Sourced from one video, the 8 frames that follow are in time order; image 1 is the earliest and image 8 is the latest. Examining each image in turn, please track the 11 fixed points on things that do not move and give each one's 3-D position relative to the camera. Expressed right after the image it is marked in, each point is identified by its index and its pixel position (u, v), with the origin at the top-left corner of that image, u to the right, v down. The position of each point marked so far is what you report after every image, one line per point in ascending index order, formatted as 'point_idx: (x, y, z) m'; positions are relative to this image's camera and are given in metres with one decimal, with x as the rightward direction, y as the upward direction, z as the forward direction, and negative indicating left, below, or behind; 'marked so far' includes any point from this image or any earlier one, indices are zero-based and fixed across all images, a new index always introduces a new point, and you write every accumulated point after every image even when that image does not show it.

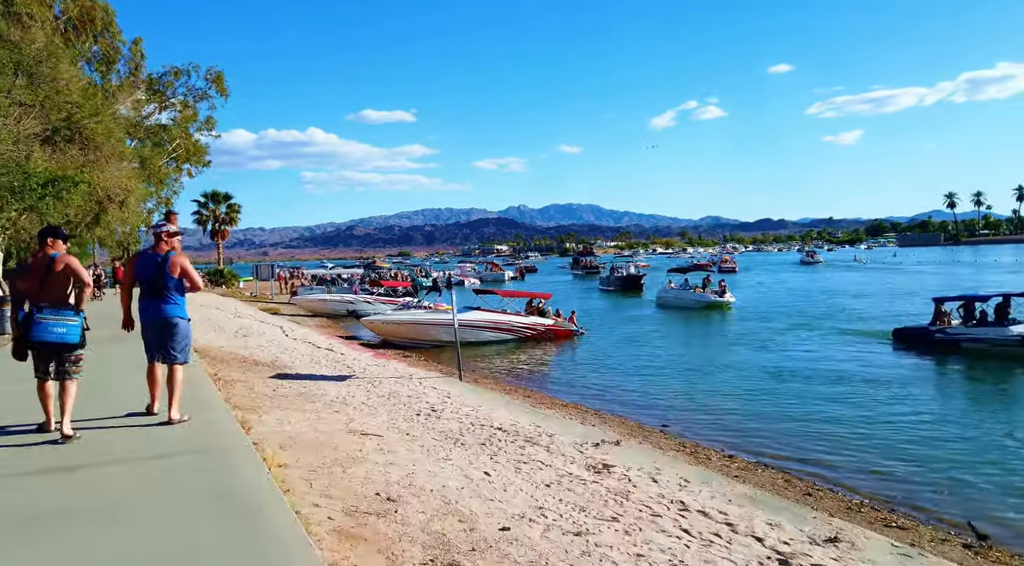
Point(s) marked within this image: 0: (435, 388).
0: (-1.3, -1.7, +11.8) m
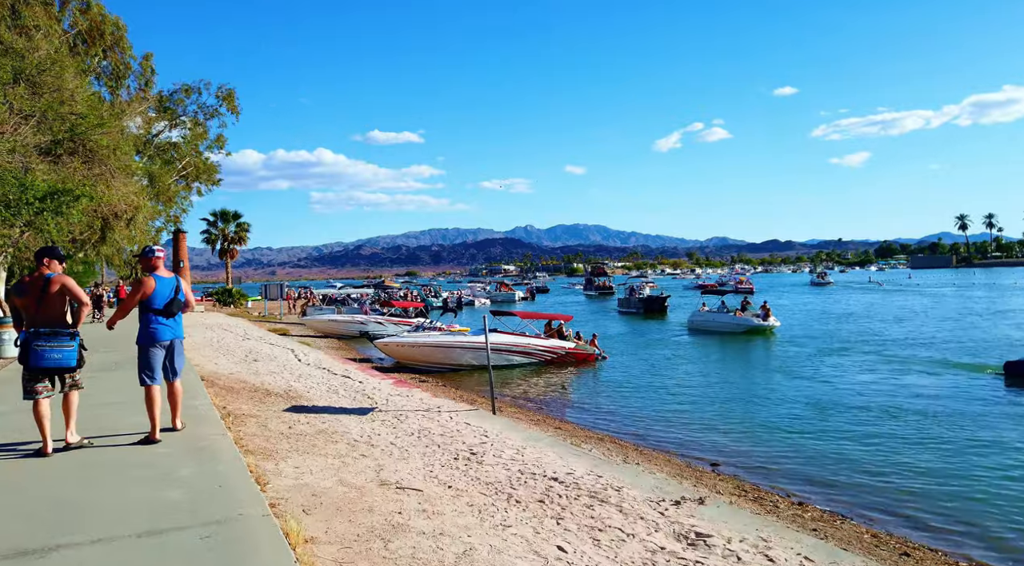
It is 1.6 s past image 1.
0: (-0.7, -2.1, +10.6) m
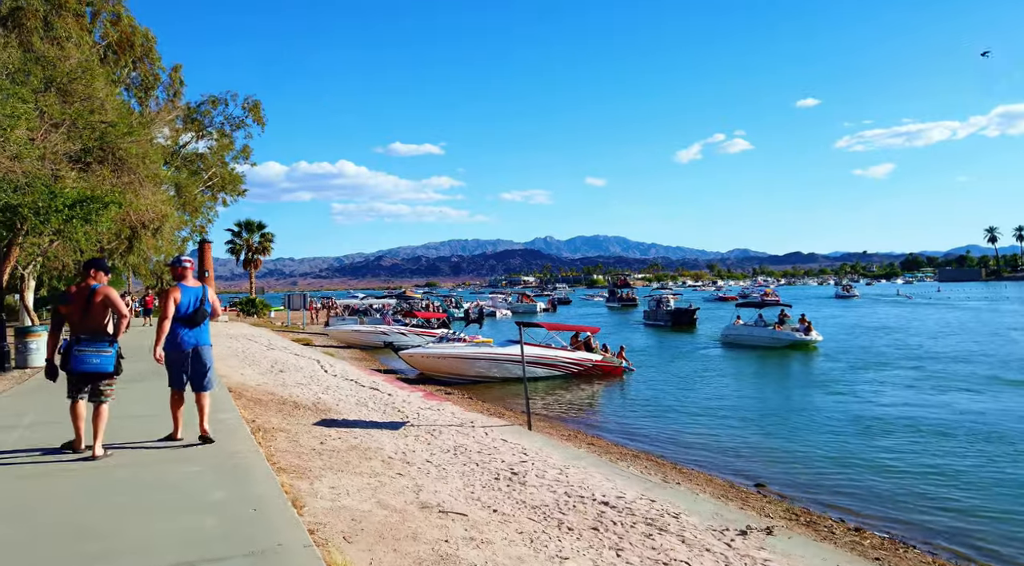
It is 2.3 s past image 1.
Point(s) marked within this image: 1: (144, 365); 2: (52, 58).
0: (-0.1, -2.2, +10.2) m
1: (-7.7, -1.7, +14.8) m
2: (-10.7, +5.2, +16.5) m
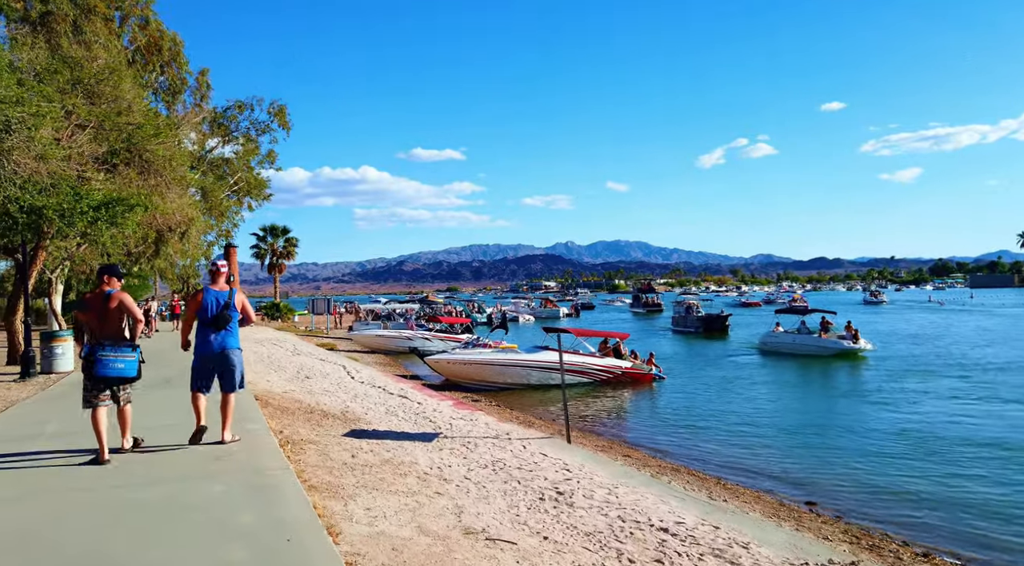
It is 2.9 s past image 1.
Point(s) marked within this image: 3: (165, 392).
0: (+0.4, -2.3, +9.6) m
1: (-7.0, -1.8, +14.4) m
2: (-9.9, +5.1, +16.3) m
3: (-5.9, -1.9, +12.1) m
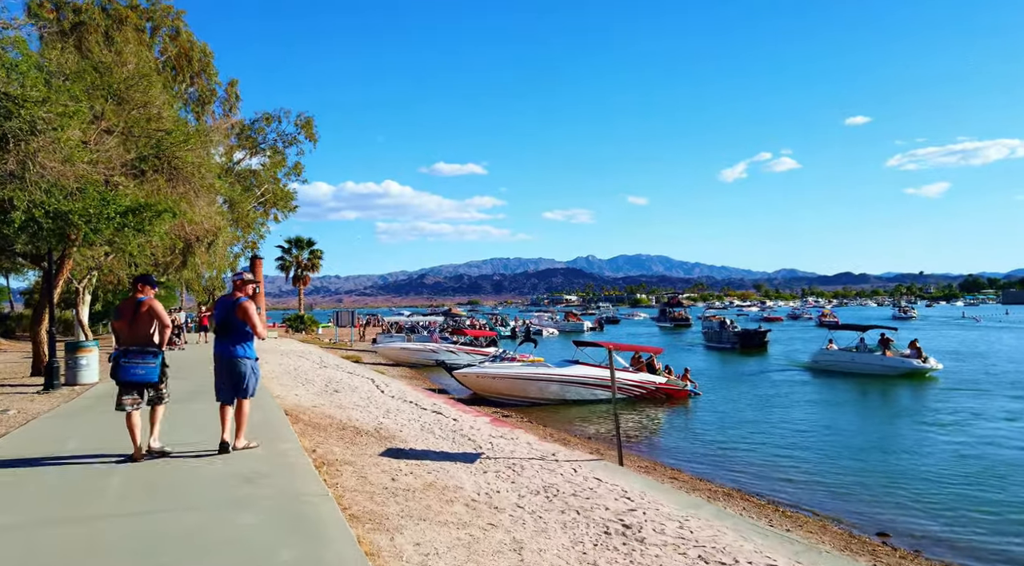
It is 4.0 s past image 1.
0: (+1.1, -2.4, +8.8) m
1: (-6.2, -2.0, +13.9) m
2: (-9.0, +4.9, +16.0) m
3: (-5.2, -2.0, +11.6) m
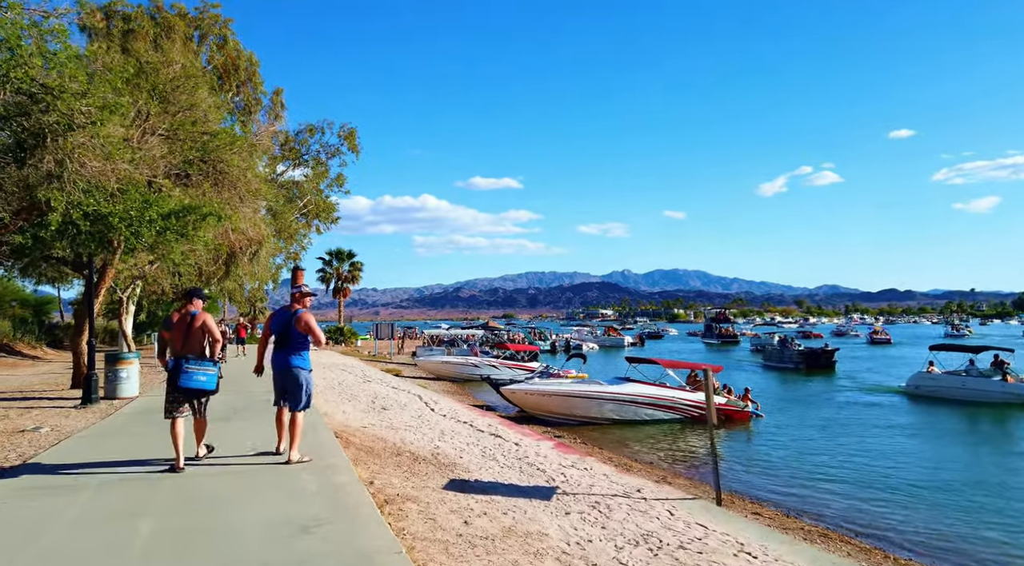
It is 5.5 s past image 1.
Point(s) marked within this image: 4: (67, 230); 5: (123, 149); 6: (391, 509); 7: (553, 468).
0: (+2.0, -2.5, +7.5) m
1: (-5.0, -2.2, +12.9) m
2: (-7.7, +4.7, +15.3) m
3: (-4.1, -2.1, +10.6) m
4: (-7.3, +0.9, +11.7) m
5: (-6.3, +2.2, +11.5) m
6: (-1.1, -2.1, +6.7) m
7: (+0.6, -2.7, +10.2) m
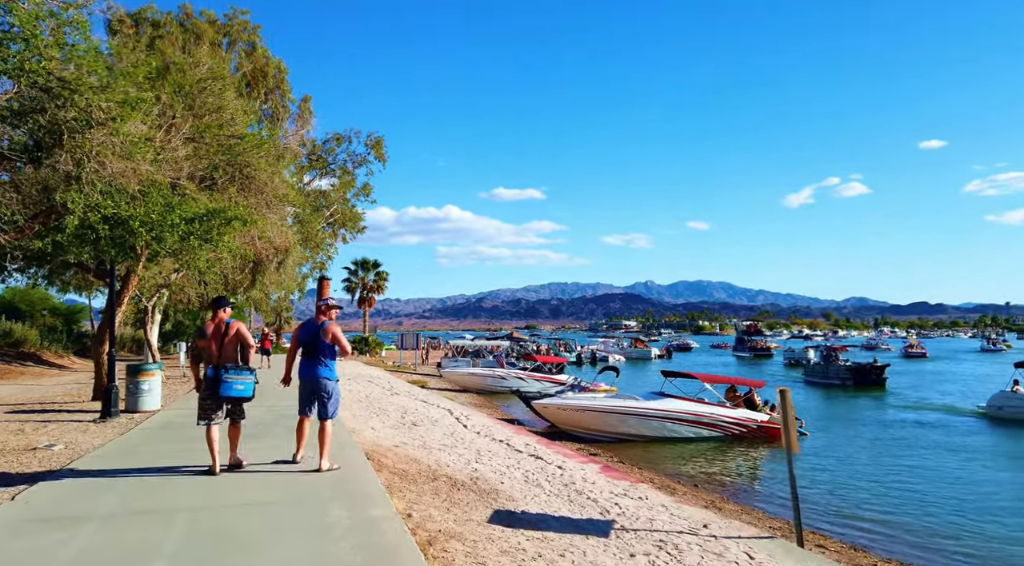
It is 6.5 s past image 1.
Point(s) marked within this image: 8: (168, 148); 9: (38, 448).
0: (+2.5, -2.6, +6.5) m
1: (-4.3, -2.3, +12.2) m
2: (-6.8, +4.5, +14.7) m
3: (-3.5, -2.2, +9.8) m
4: (-6.6, +0.8, +11.1) m
5: (-5.6, +2.0, +10.9) m
6: (-0.6, -2.2, +5.8) m
7: (+1.2, -2.8, +9.3) m
8: (-6.0, +2.3, +12.3) m
9: (-7.0, -2.4, +10.5) m
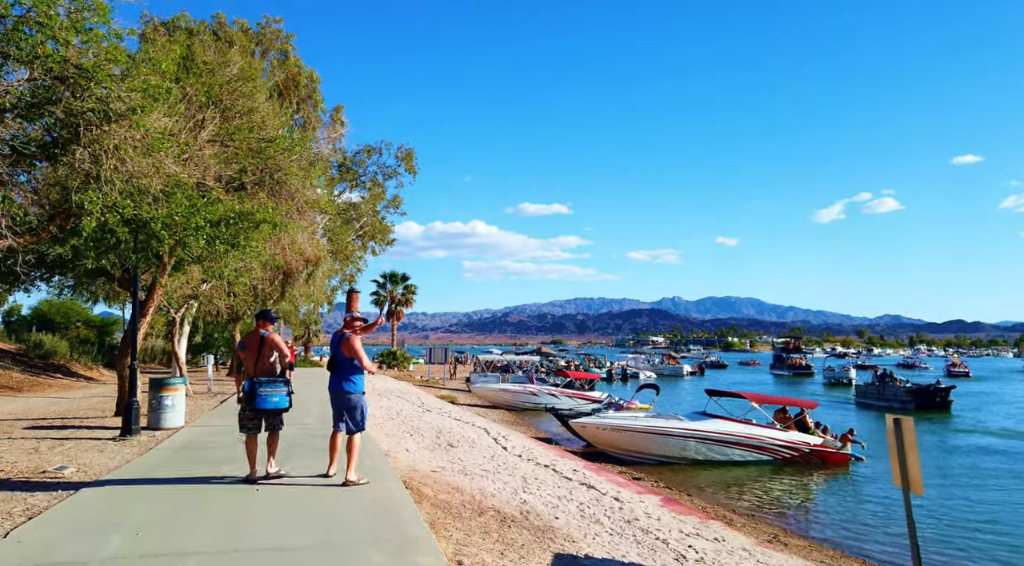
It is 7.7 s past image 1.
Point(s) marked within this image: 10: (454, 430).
0: (+3.1, -2.7, +5.3) m
1: (-3.5, -2.5, +11.2) m
2: (-5.9, +4.4, +14.0) m
3: (-2.8, -2.3, +8.8) m
4: (-5.9, +0.6, +10.3) m
5: (-4.9, +1.9, +10.1) m
6: (-0.1, -2.2, +4.8) m
7: (+1.9, -2.9, +8.1) m
8: (-5.2, +2.2, +11.5) m
9: (-6.3, -2.5, +9.6) m
10: (-1.5, -3.8, +18.4) m
